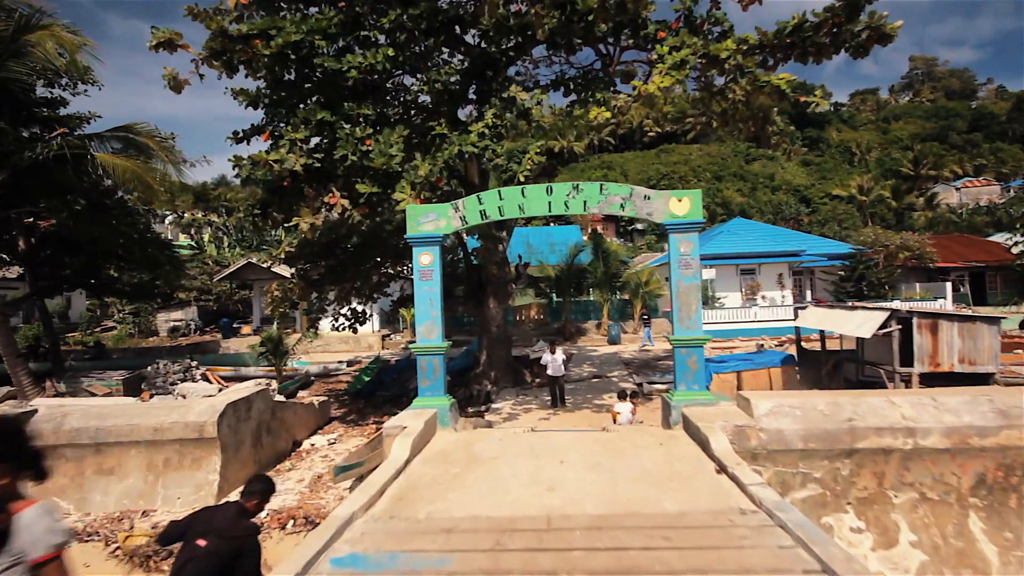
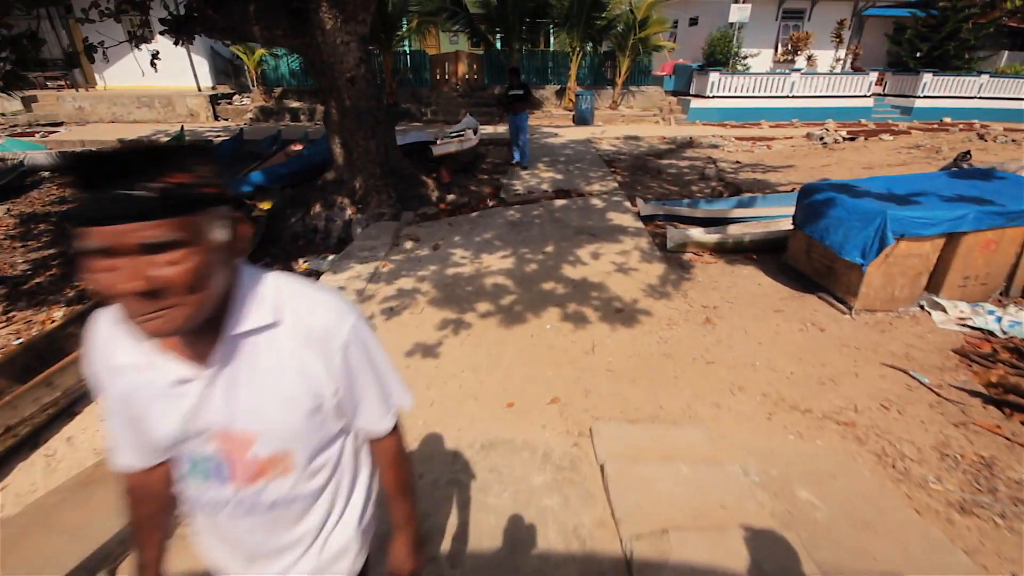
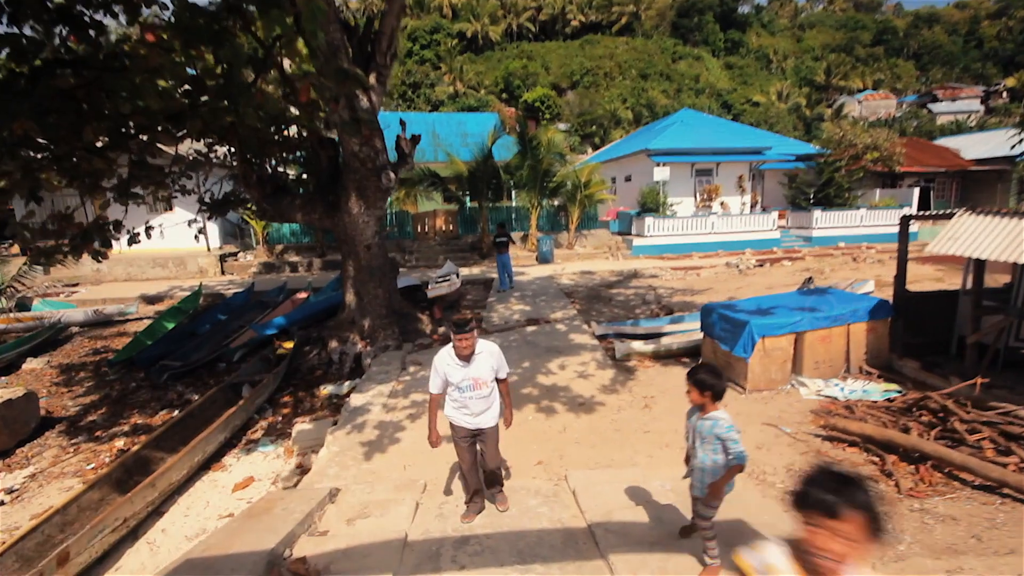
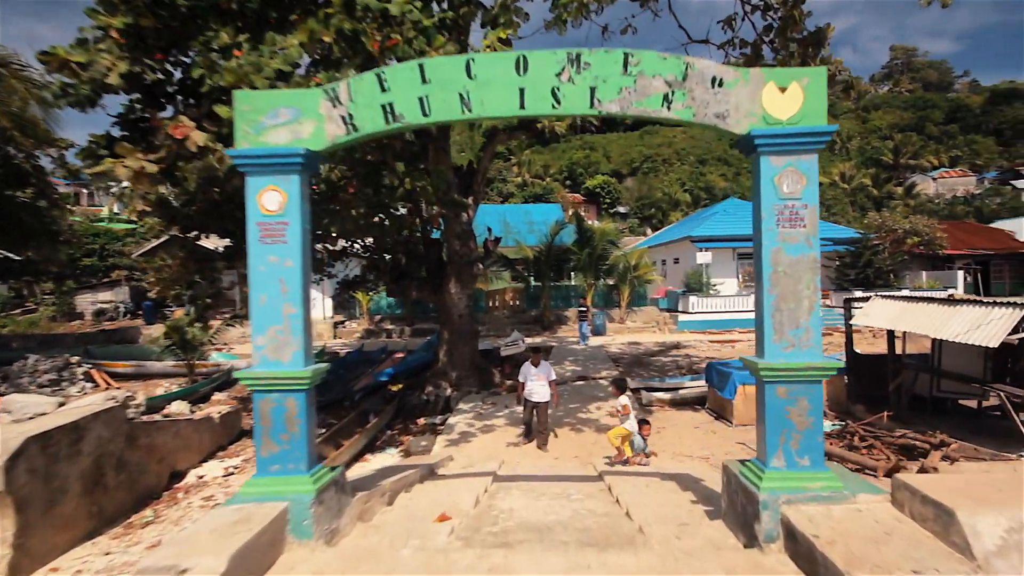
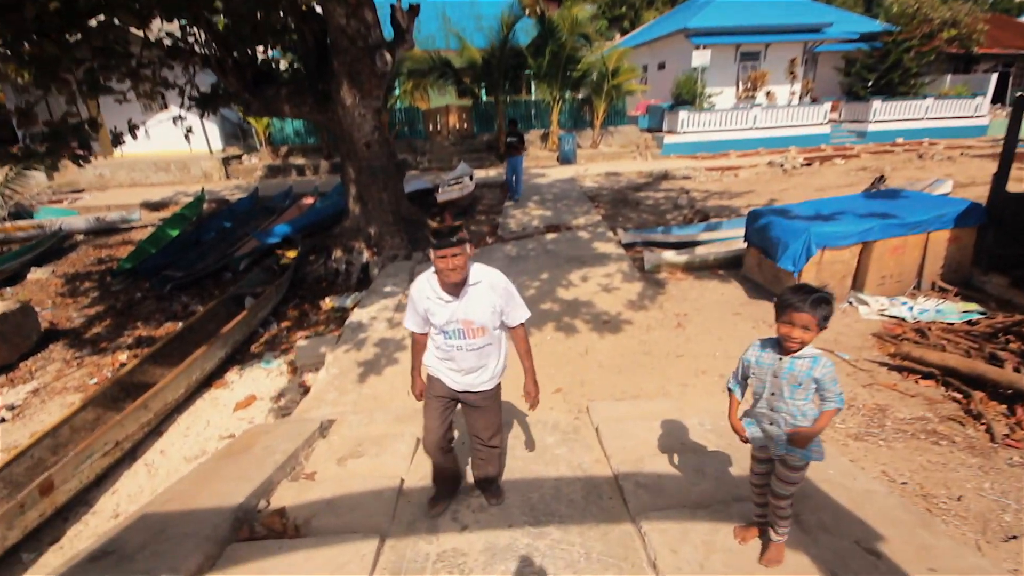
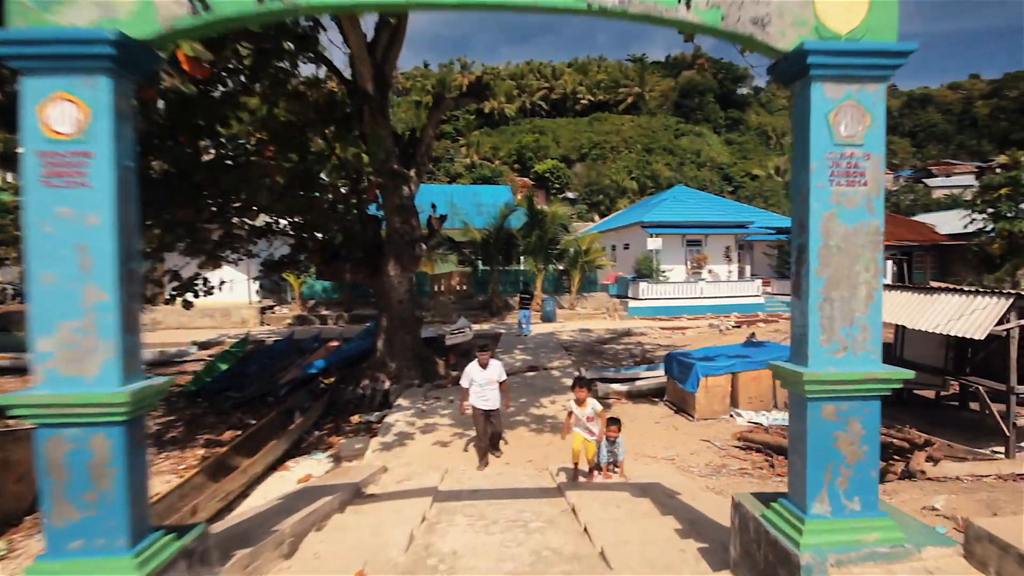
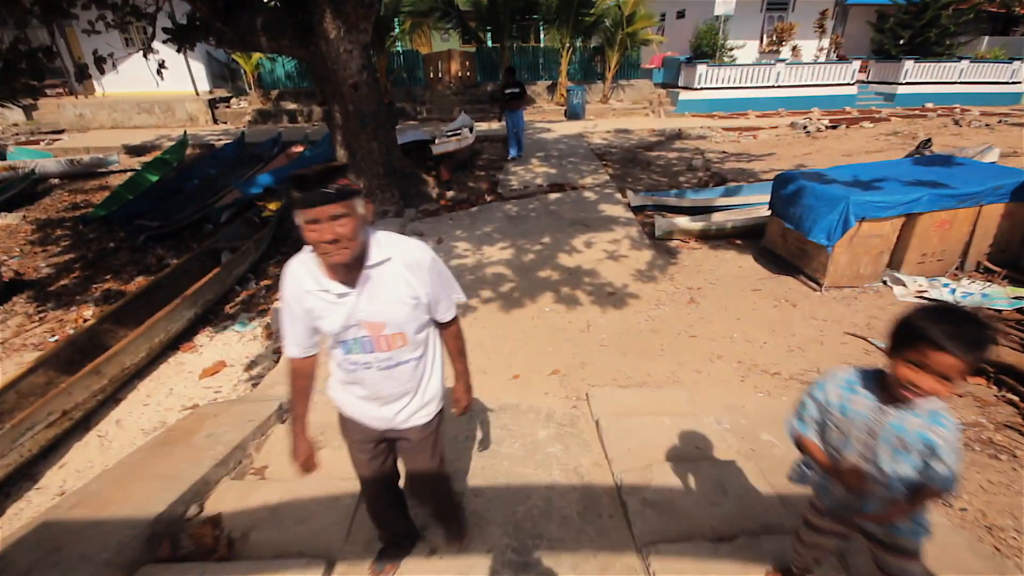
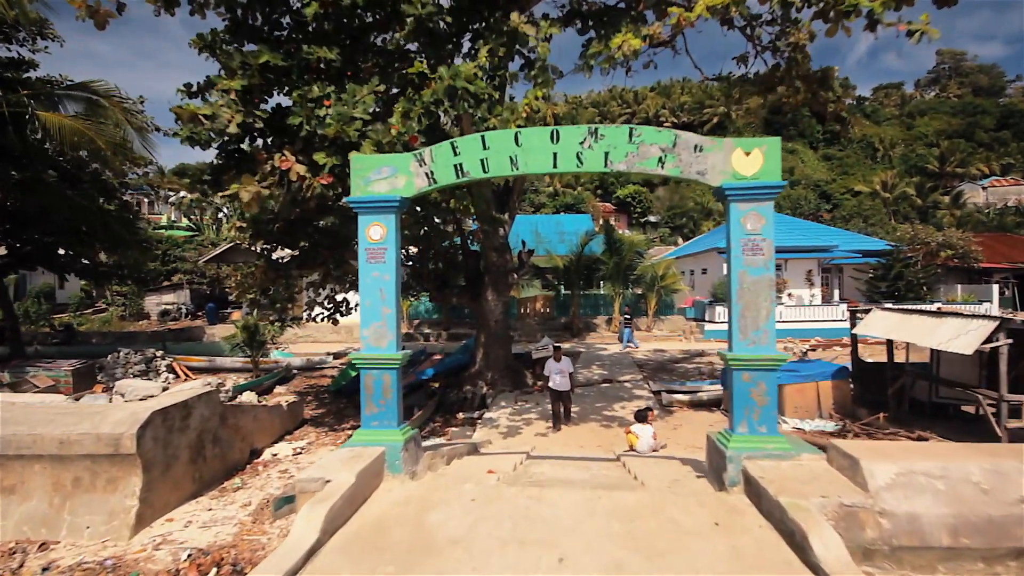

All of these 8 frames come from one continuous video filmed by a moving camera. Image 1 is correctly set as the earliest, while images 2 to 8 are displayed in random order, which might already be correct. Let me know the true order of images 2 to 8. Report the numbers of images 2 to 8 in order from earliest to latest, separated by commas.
8, 4, 6, 3, 5, 7, 2
